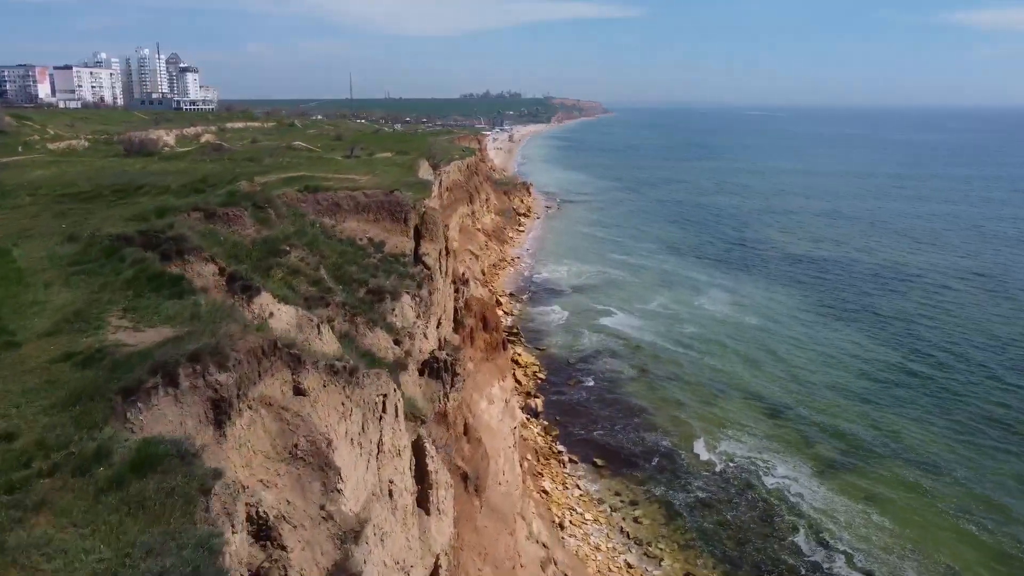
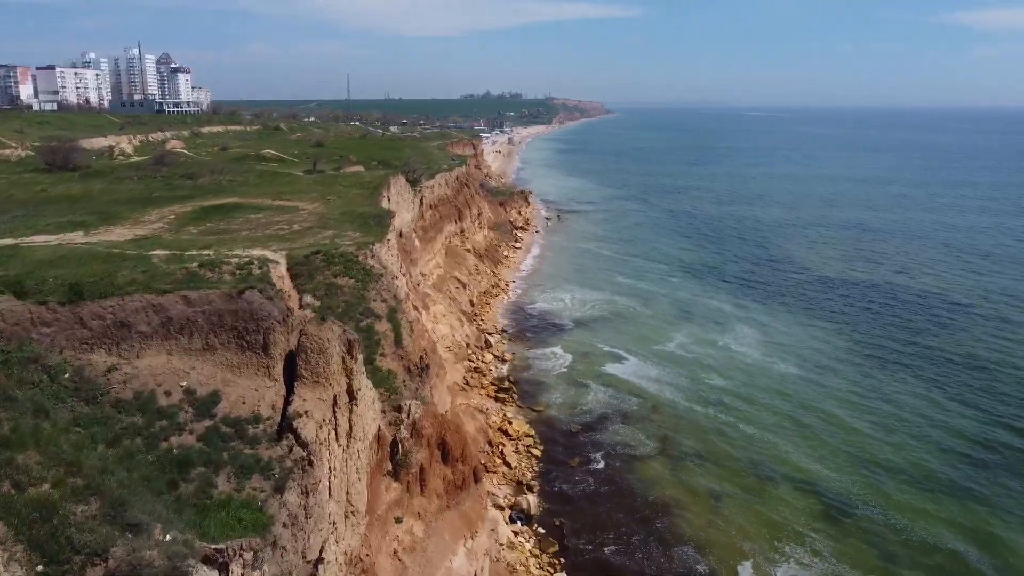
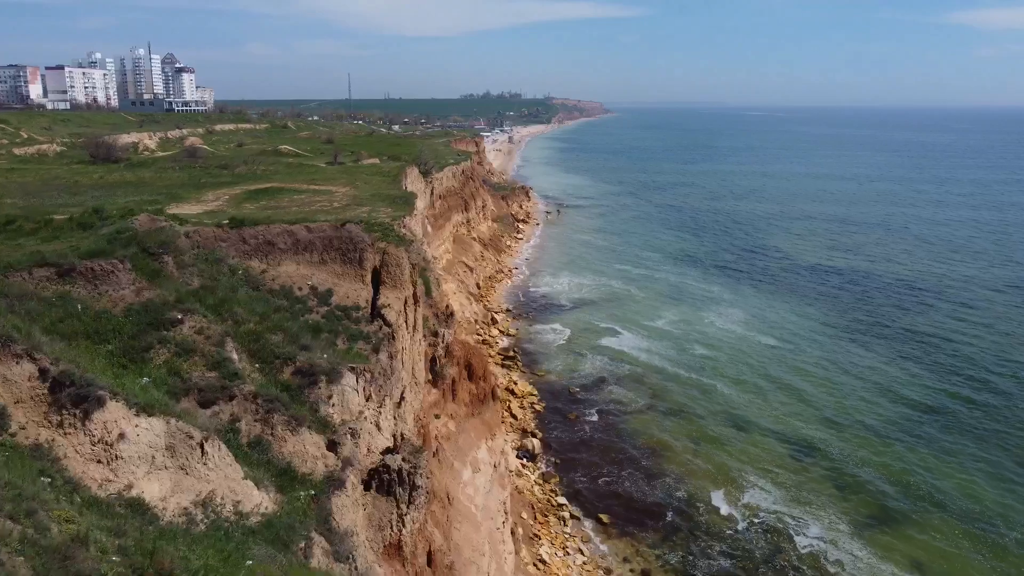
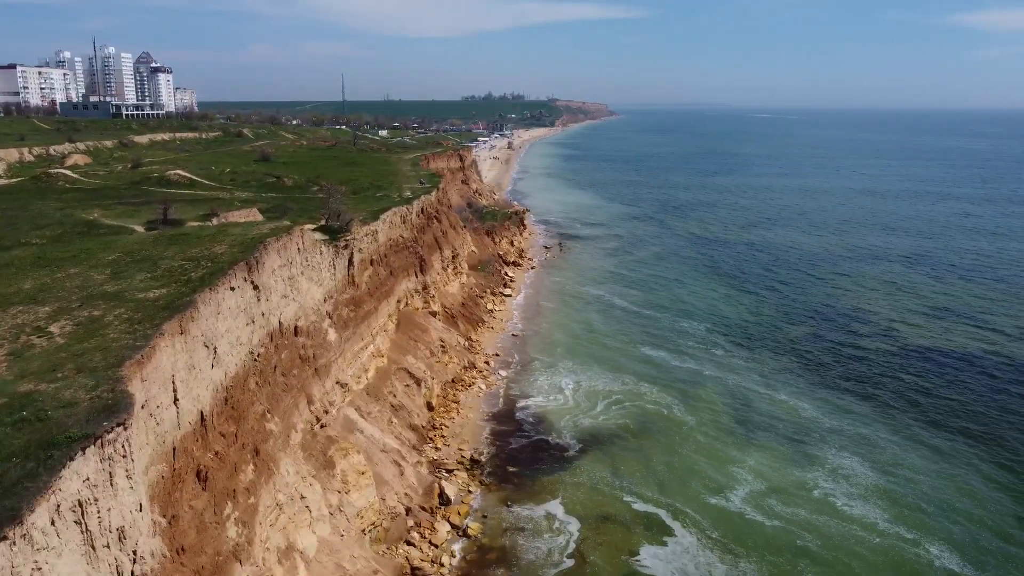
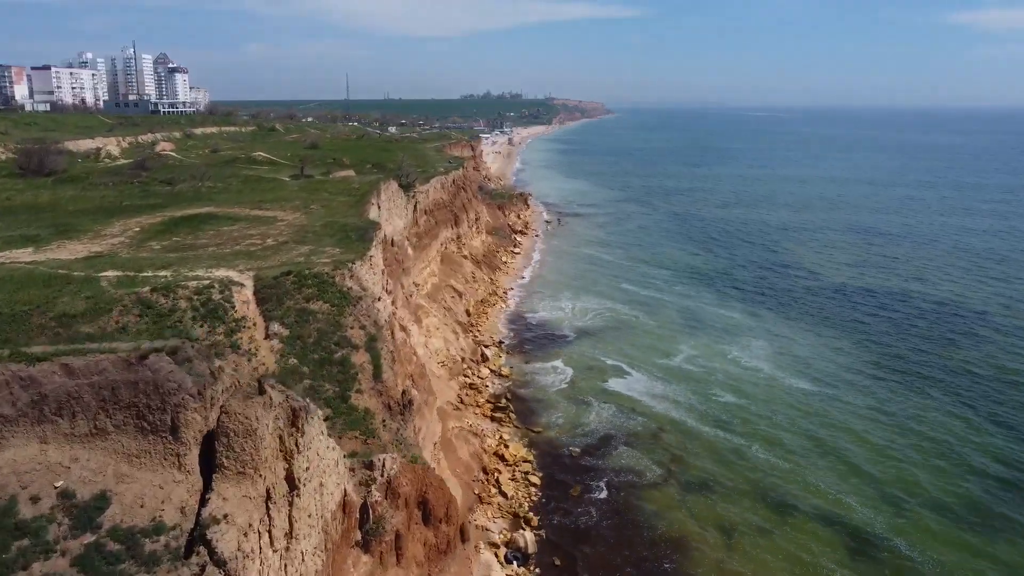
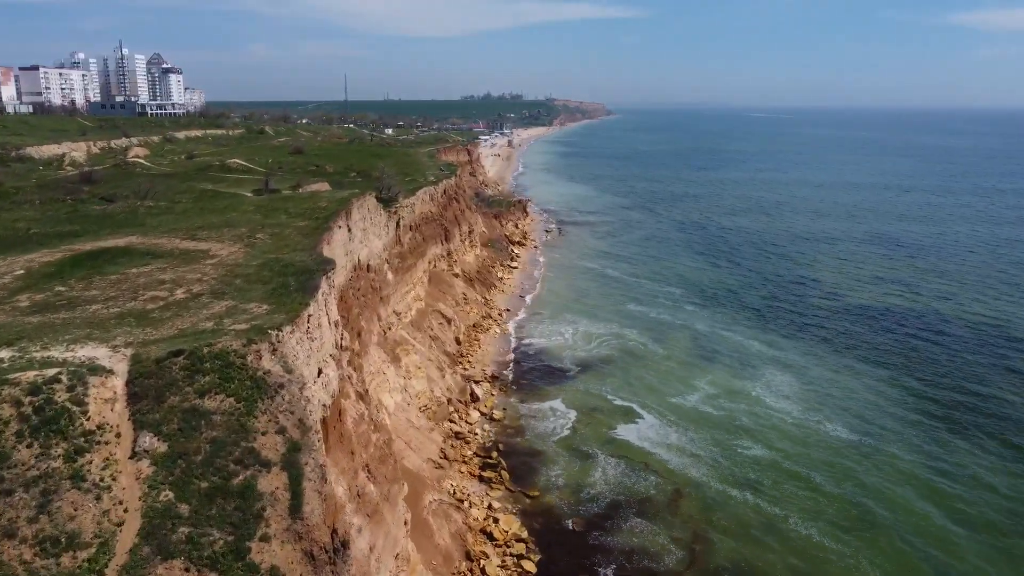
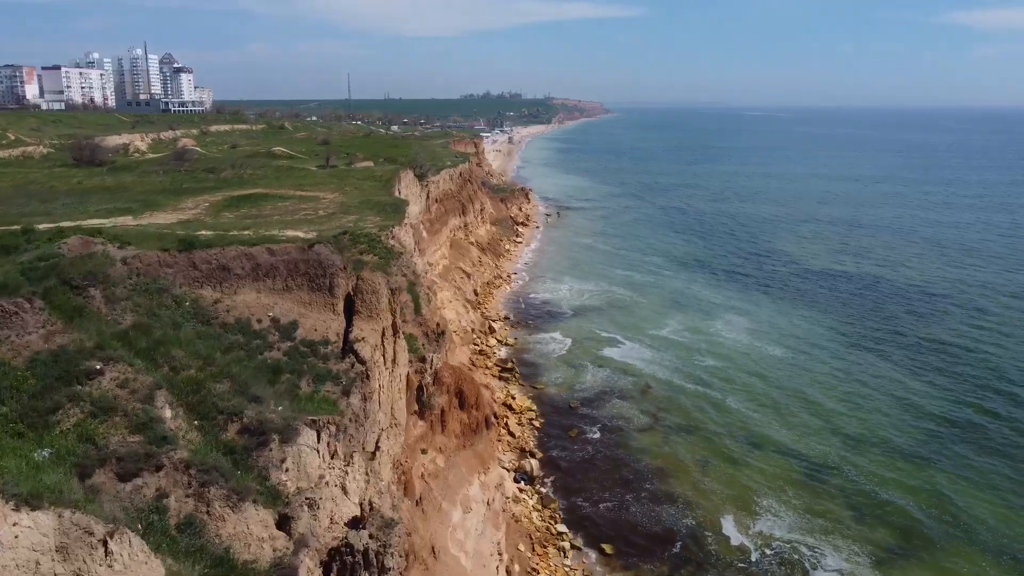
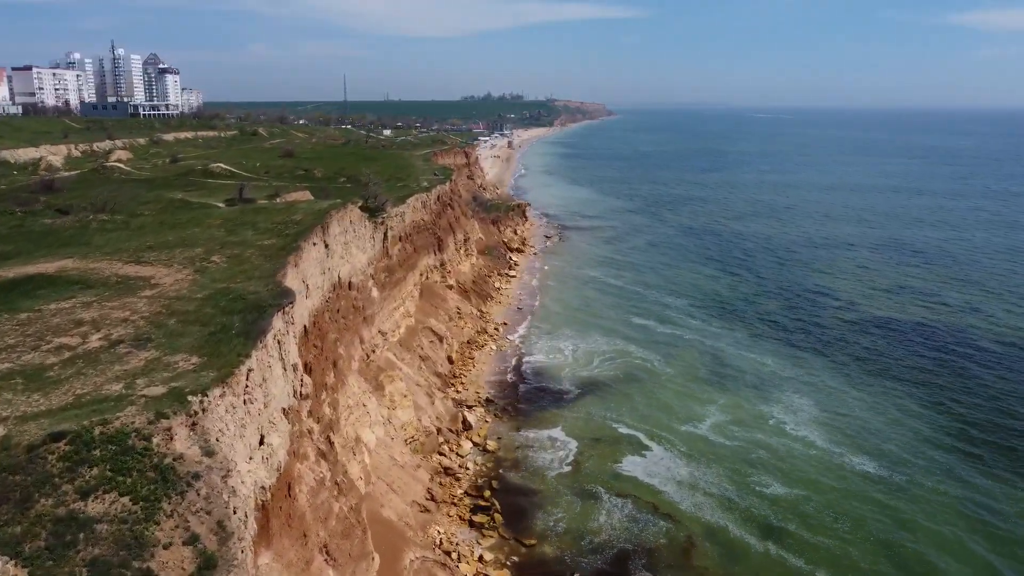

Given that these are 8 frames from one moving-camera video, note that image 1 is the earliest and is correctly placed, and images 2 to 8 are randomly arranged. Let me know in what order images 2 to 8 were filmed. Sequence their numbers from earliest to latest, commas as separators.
3, 7, 2, 5, 6, 8, 4
